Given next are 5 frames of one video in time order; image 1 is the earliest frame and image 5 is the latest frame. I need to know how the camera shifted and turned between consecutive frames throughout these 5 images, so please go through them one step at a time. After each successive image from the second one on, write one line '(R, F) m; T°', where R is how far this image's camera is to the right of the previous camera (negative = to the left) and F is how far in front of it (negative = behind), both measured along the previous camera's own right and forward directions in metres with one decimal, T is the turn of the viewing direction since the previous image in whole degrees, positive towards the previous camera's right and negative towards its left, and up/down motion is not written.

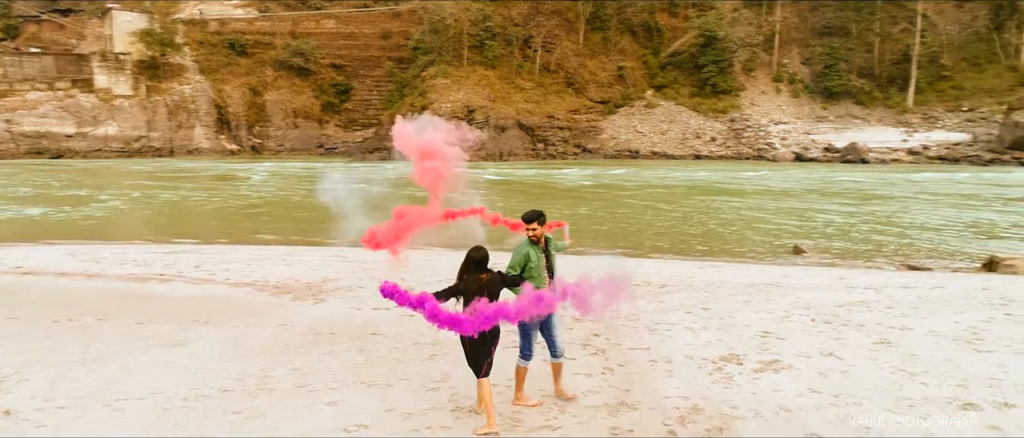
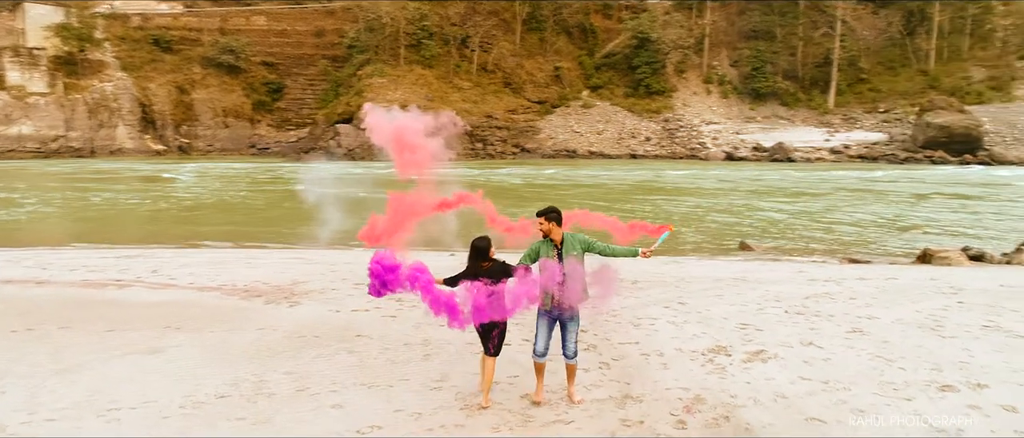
(-0.5, 0.0) m; +5°
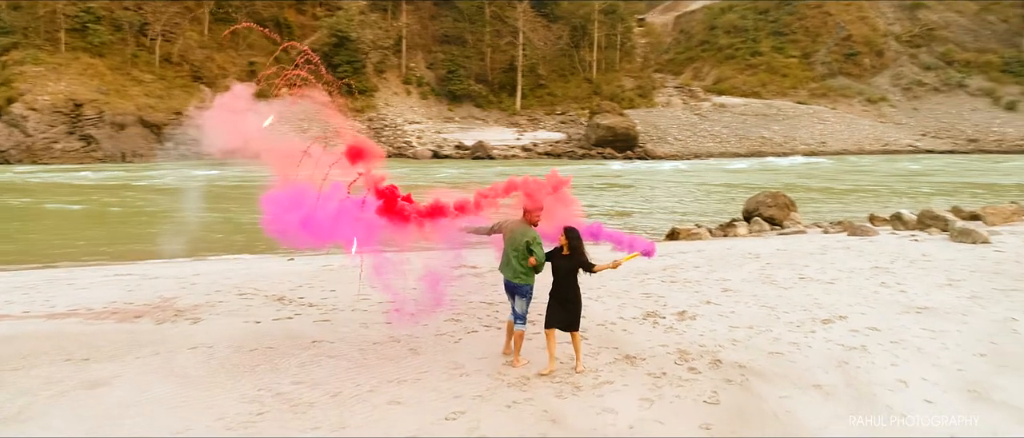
(-2.6, 0.0) m; +25°
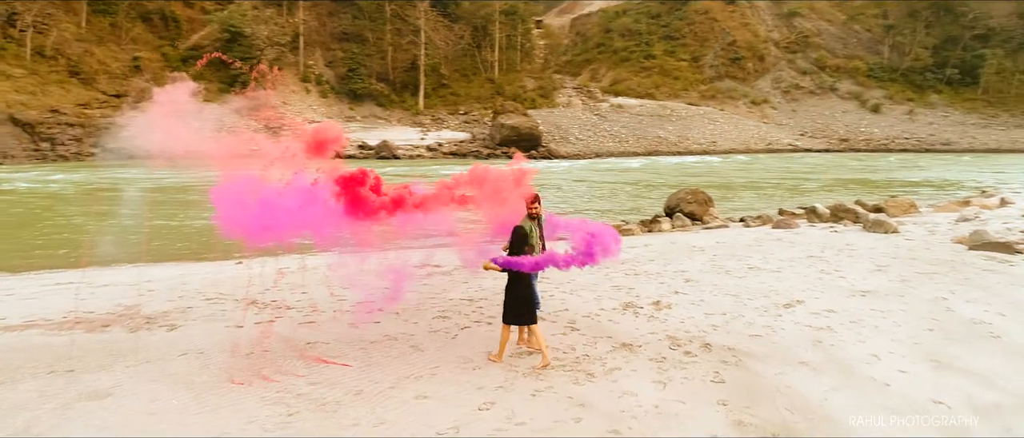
(-0.9, -0.2) m; +8°
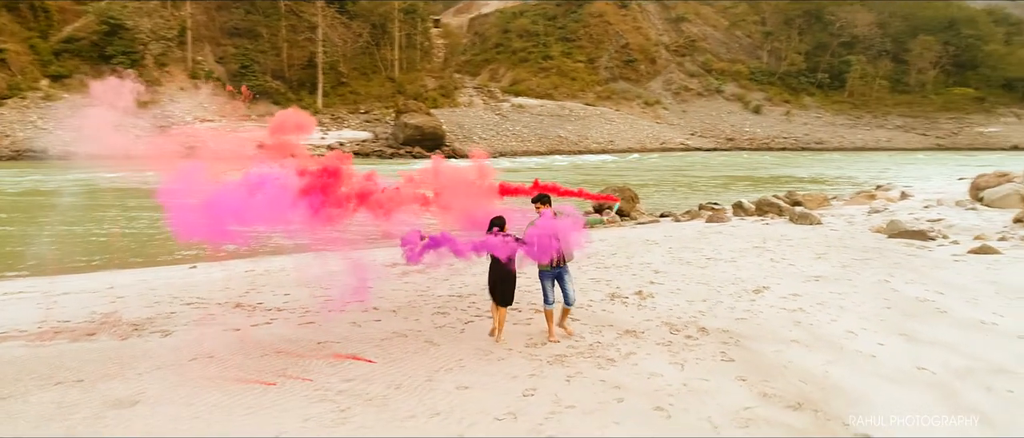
(-1.1, -0.2) m; +8°
